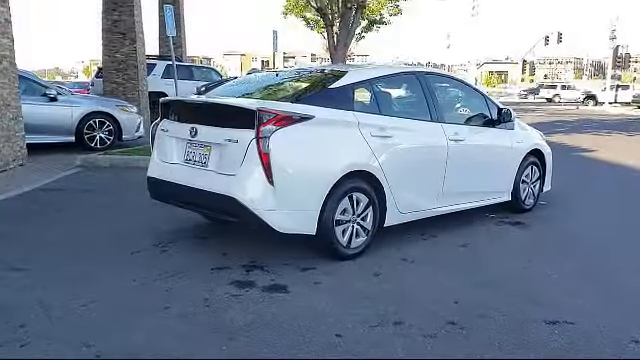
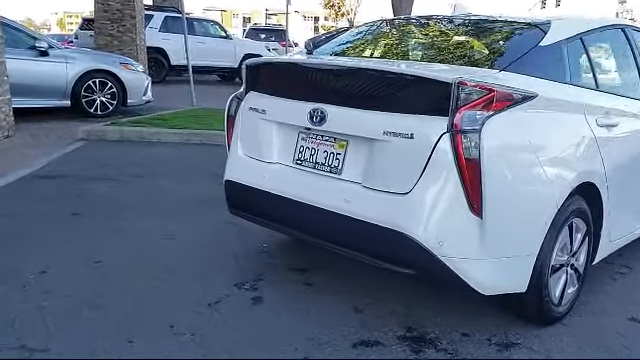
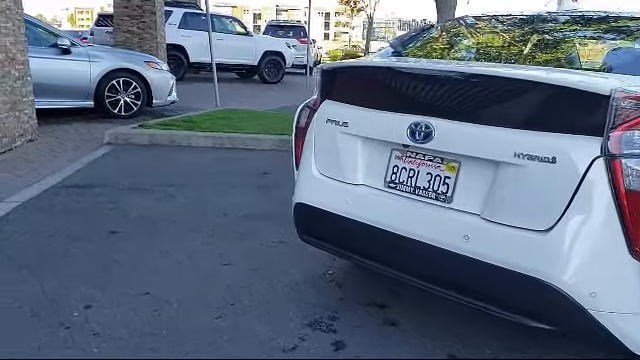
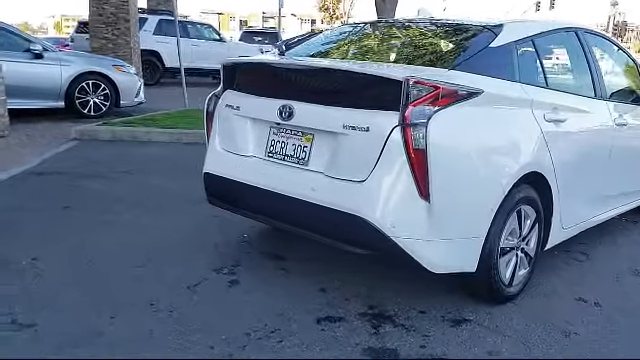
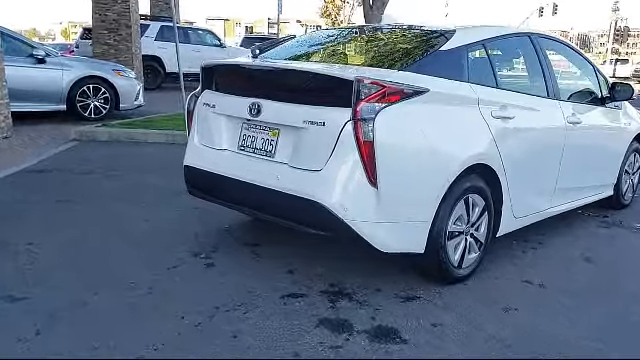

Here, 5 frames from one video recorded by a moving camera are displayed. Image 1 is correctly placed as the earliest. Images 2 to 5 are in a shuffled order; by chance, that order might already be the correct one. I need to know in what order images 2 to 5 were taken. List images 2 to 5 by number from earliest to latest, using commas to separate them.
5, 4, 2, 3
